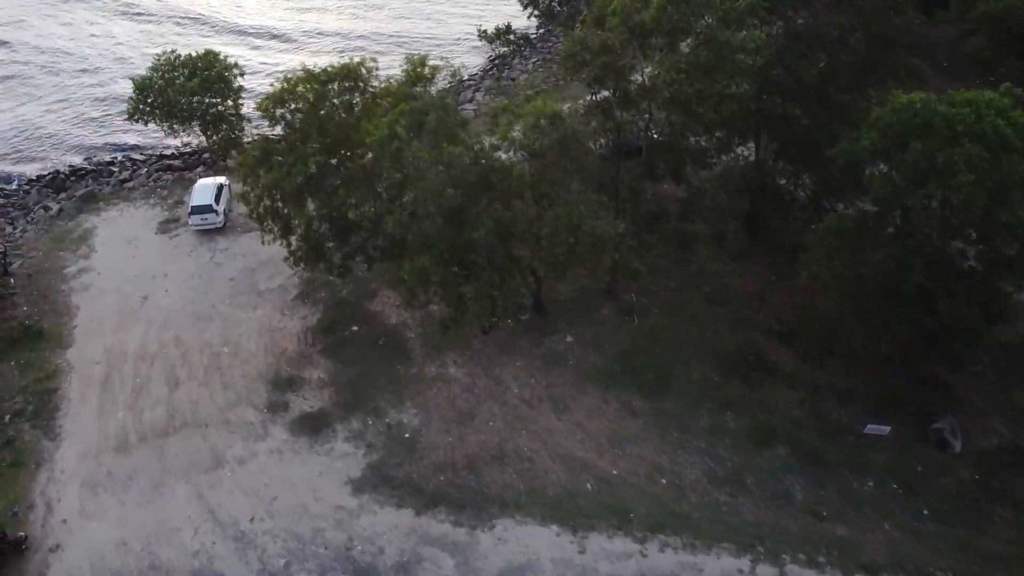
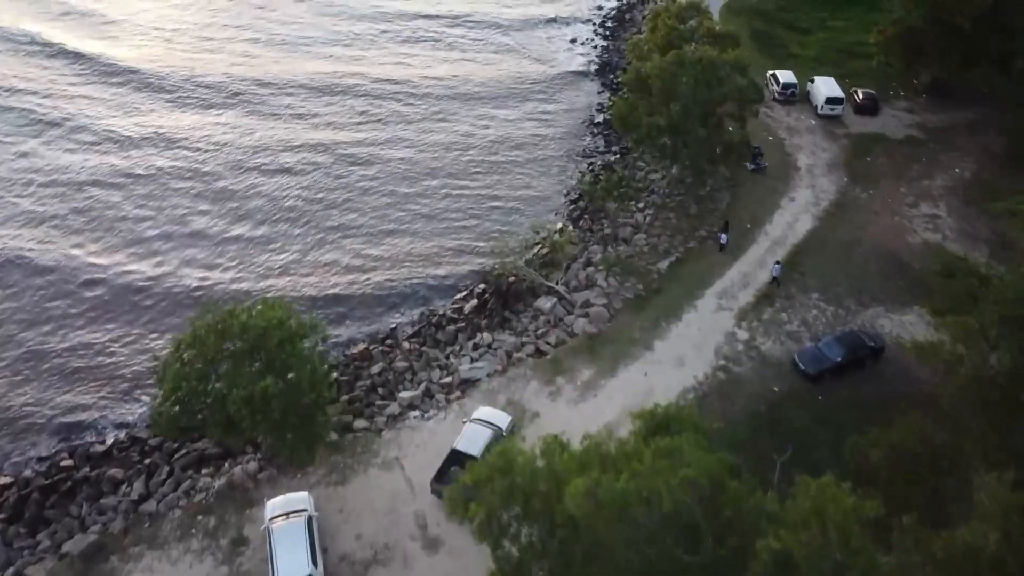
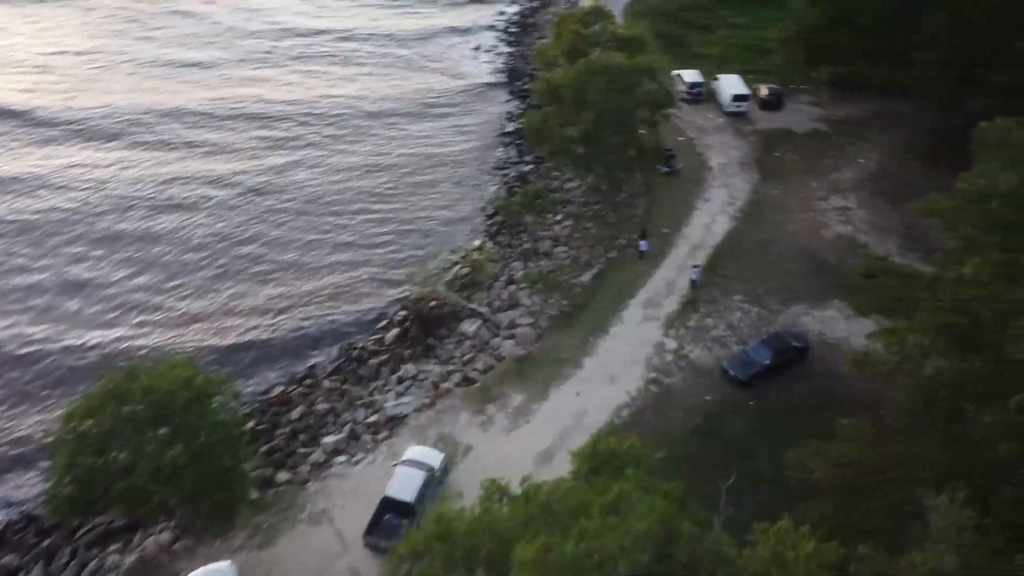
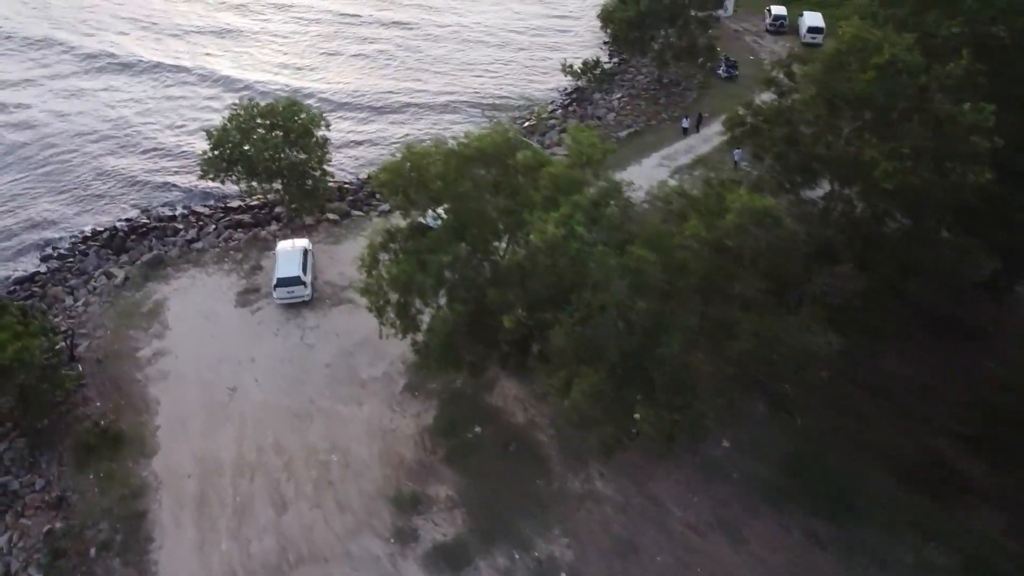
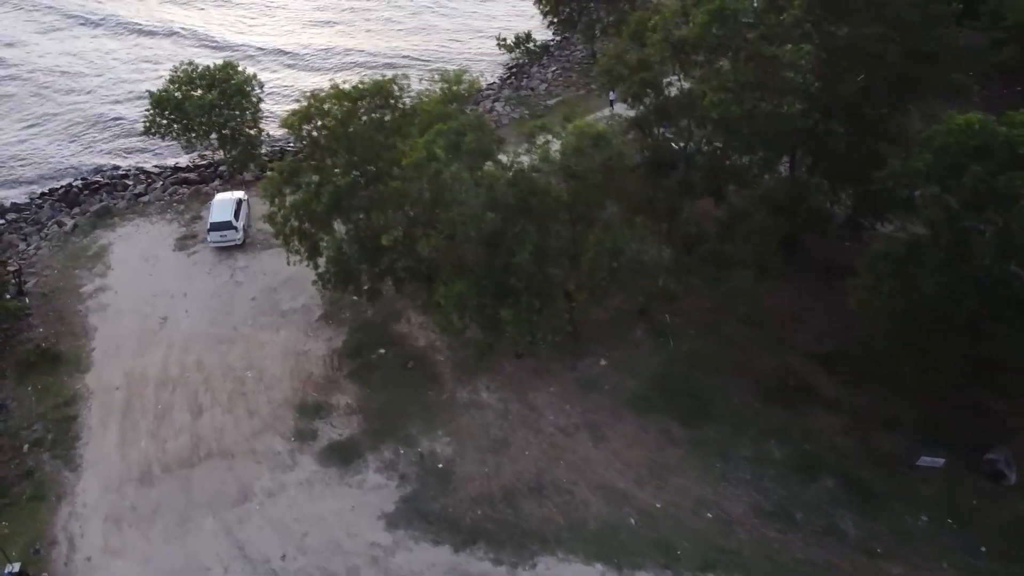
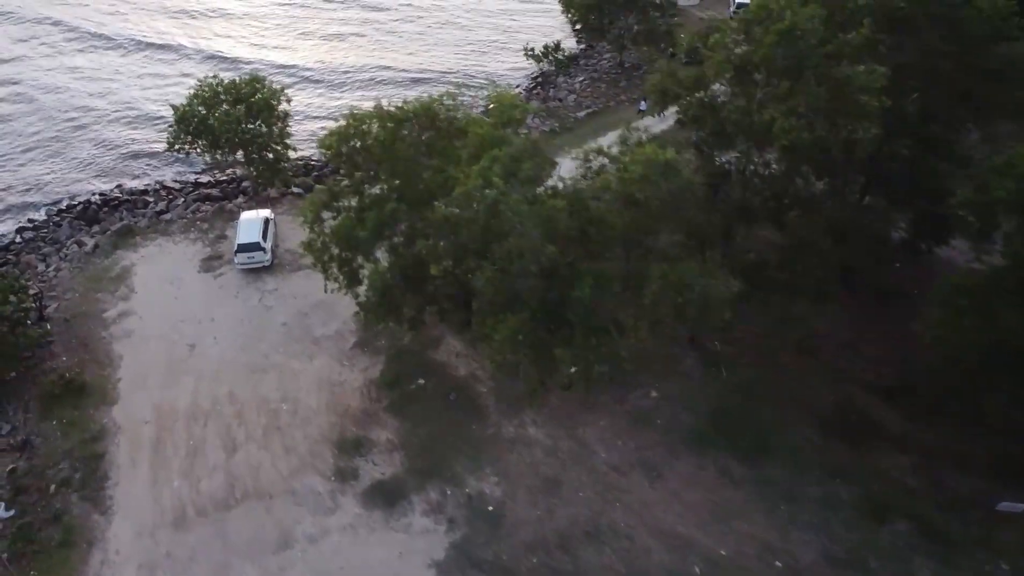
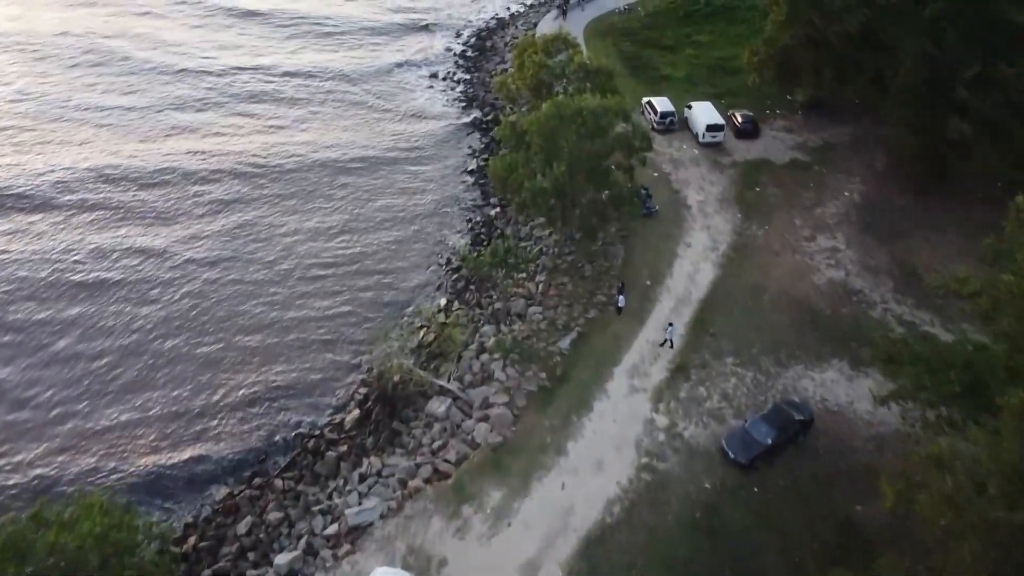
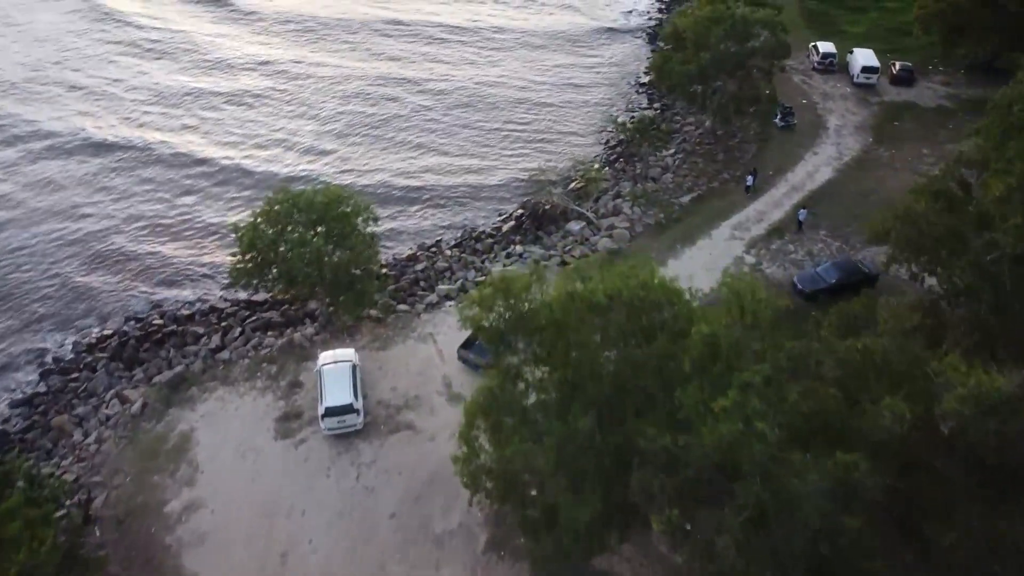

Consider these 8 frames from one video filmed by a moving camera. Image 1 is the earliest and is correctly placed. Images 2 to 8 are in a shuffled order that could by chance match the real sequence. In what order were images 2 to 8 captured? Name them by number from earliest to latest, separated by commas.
5, 6, 4, 8, 2, 3, 7
